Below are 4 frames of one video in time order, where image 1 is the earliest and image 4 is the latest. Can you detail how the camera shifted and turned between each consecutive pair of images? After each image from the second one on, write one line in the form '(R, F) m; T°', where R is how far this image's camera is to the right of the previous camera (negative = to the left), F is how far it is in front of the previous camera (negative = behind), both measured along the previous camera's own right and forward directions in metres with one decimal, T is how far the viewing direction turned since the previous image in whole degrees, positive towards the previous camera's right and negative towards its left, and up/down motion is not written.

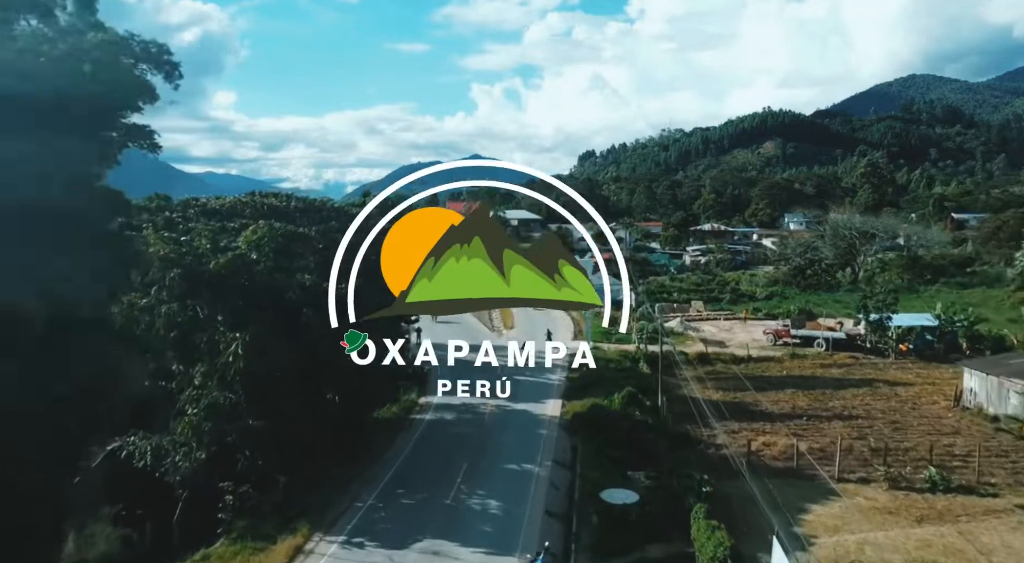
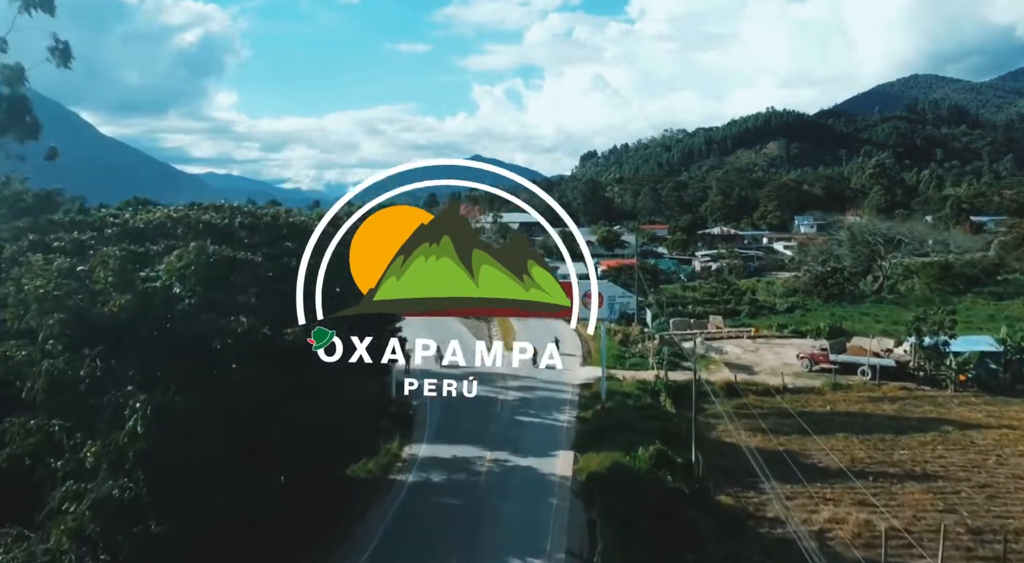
(0.0, +4.3) m; 0°
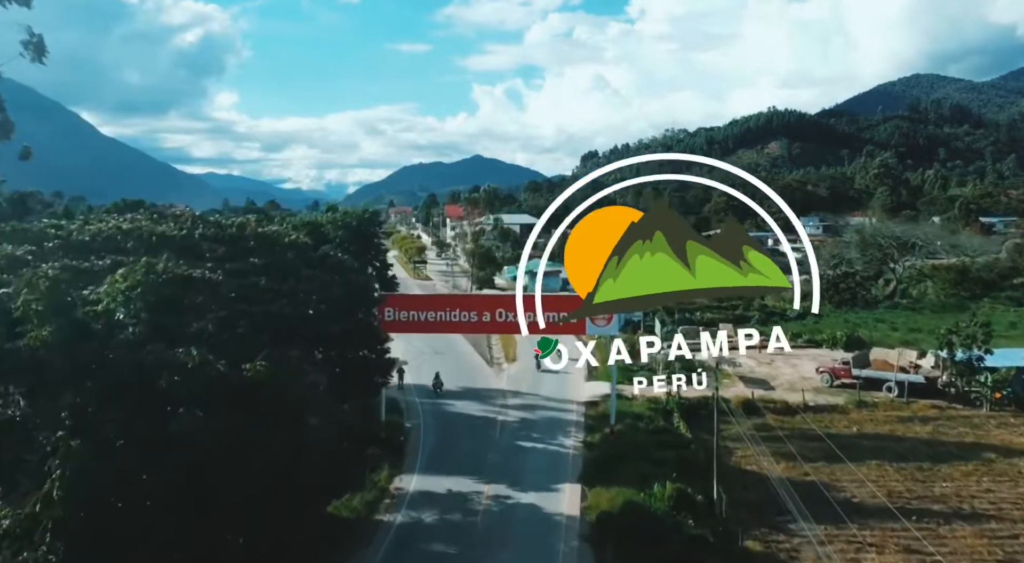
(0.0, +2.1) m; 0°
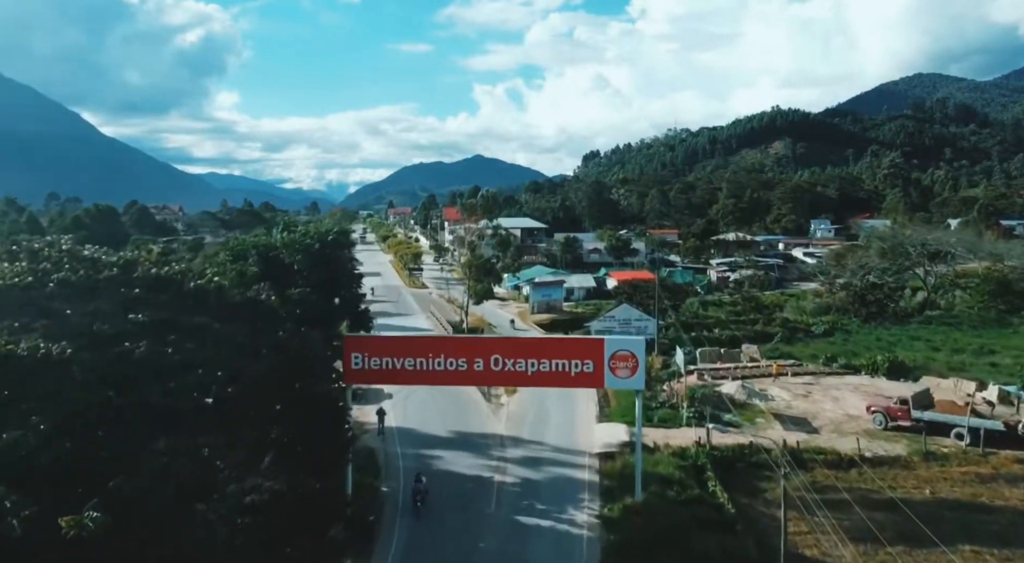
(0.0, +4.5) m; 0°
